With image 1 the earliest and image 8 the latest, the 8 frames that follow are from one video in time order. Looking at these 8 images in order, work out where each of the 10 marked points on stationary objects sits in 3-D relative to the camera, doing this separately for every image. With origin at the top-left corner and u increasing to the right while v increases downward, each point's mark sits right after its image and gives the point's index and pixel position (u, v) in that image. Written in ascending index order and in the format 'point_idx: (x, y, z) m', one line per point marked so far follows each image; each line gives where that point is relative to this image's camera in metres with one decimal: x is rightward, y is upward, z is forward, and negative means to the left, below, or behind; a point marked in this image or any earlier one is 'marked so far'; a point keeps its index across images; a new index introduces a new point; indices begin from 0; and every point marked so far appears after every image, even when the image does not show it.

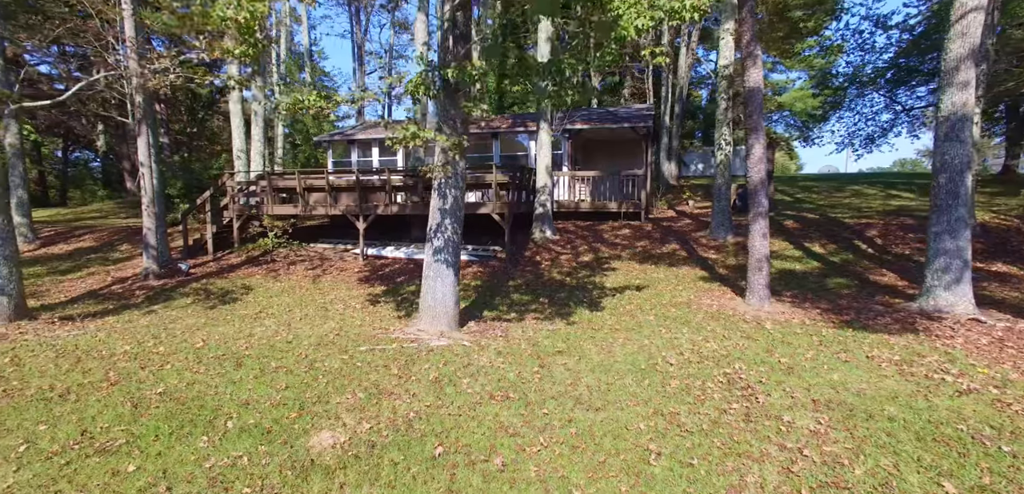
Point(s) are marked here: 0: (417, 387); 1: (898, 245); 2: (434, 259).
0: (-1.0, -1.4, +5.0) m
1: (+11.4, +0.1, +14.1) m
2: (-1.0, -0.2, +6.7) m
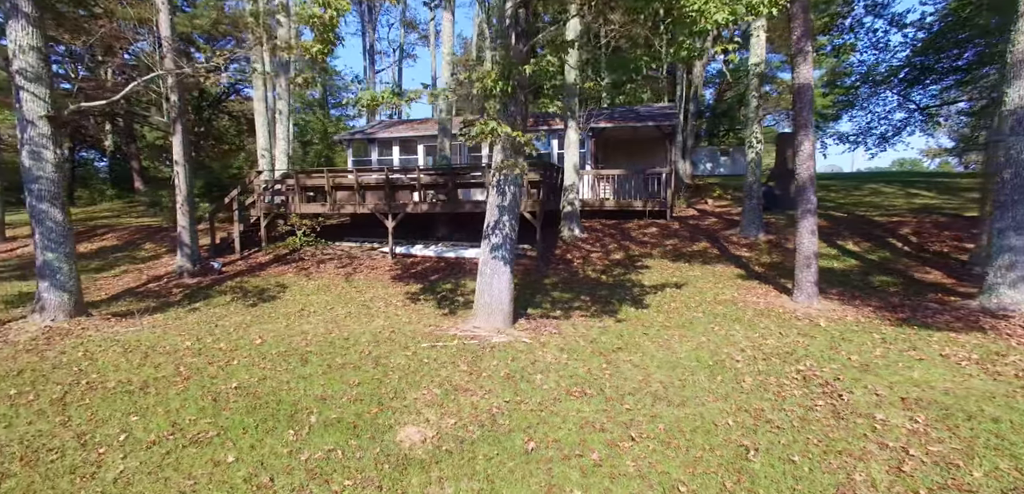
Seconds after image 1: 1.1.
0: (-0.2, -1.4, +5.0) m
1: (+12.2, +0.1, +14.0) m
2: (-0.3, -0.1, +6.7) m
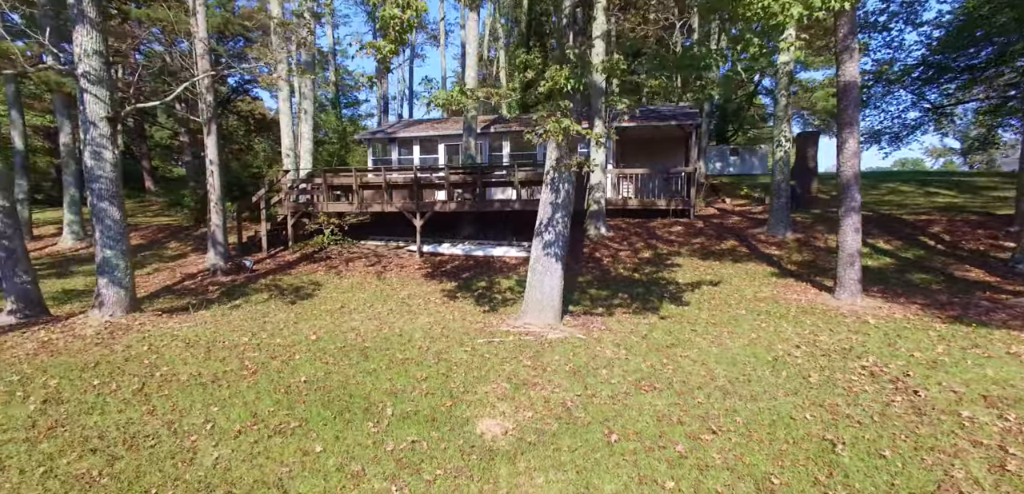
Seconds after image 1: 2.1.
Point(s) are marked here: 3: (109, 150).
0: (+0.5, -1.4, +5.1) m
1: (+13.0, +0.2, +13.9) m
2: (+0.5, -0.1, +6.8) m
3: (-6.2, +1.5, +7.5) m
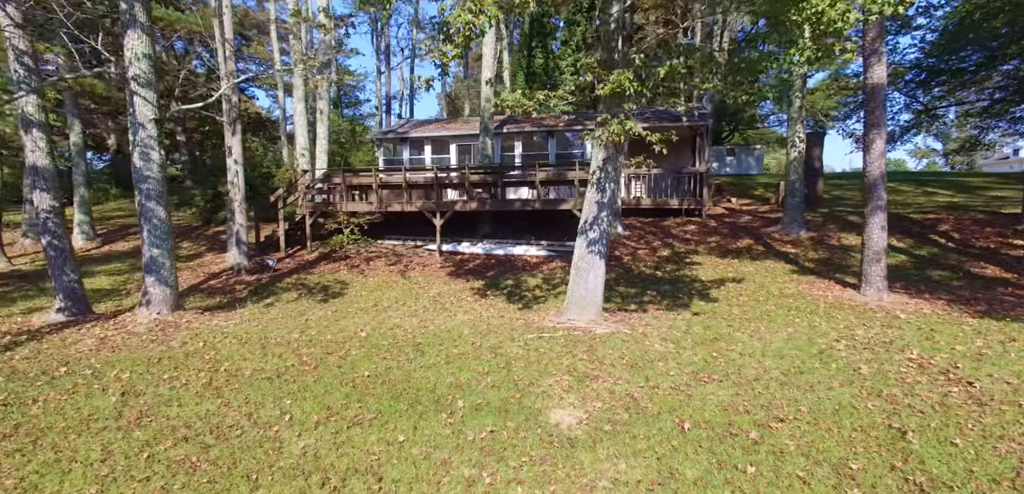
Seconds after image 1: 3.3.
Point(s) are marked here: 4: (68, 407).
0: (+1.1, -1.3, +5.3) m
1: (+13.6, +0.2, +14.2) m
2: (+1.1, -0.1, +7.0) m
3: (-5.6, +1.5, +7.6) m
4: (-4.6, -1.6, +5.1) m
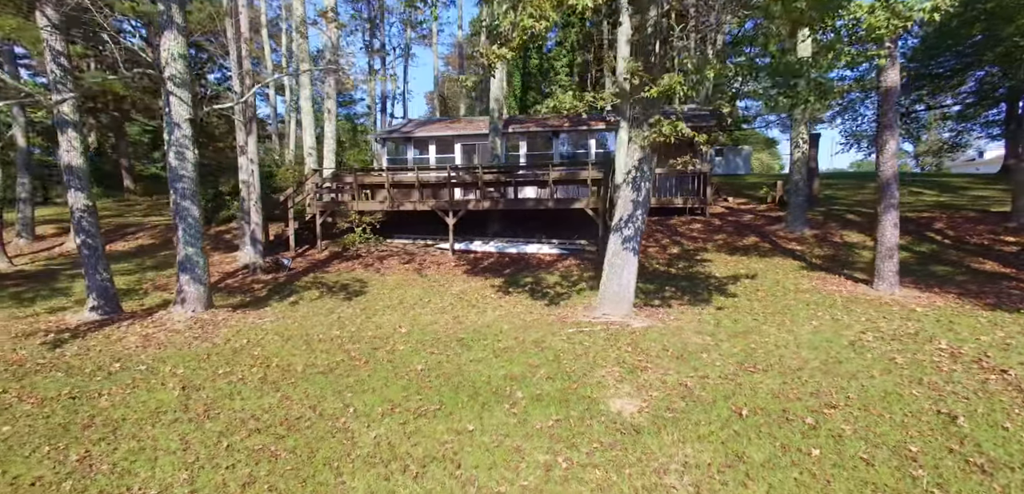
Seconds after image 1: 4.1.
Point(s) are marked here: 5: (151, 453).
0: (+1.7, -1.3, +5.5) m
1: (+14.0, +0.3, +14.7) m
2: (+1.6, 0.0, +7.2) m
3: (-5.1, +1.5, +7.6) m
4: (-4.0, -1.6, +5.2) m
5: (-3.2, -1.8, +4.4) m
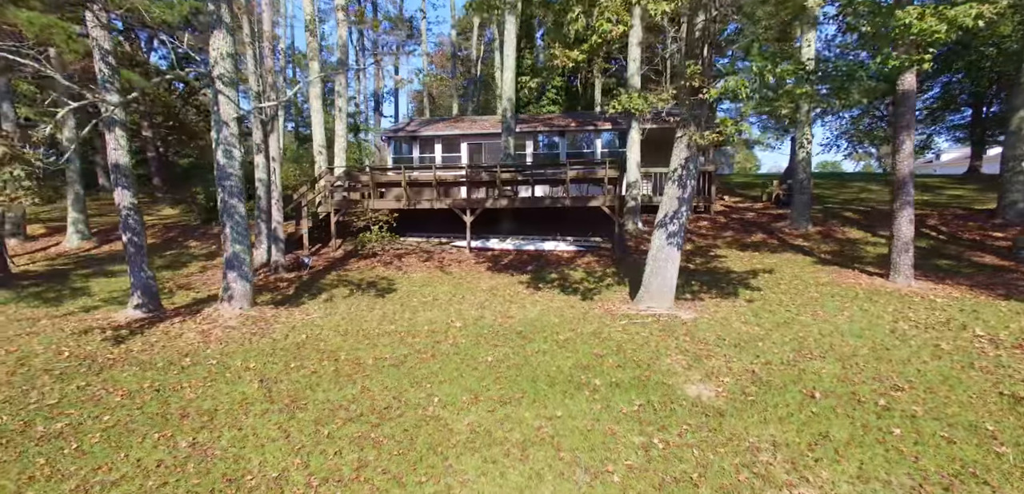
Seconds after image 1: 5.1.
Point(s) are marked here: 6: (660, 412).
0: (+2.5, -1.2, +5.8) m
1: (+14.5, +0.5, +15.4) m
2: (+2.4, +0.1, +7.5) m
3: (-4.4, +1.6, +7.7) m
4: (-3.2, -1.6, +5.3) m
5: (-2.4, -1.8, +4.5) m
6: (+1.4, -1.6, +4.6) m
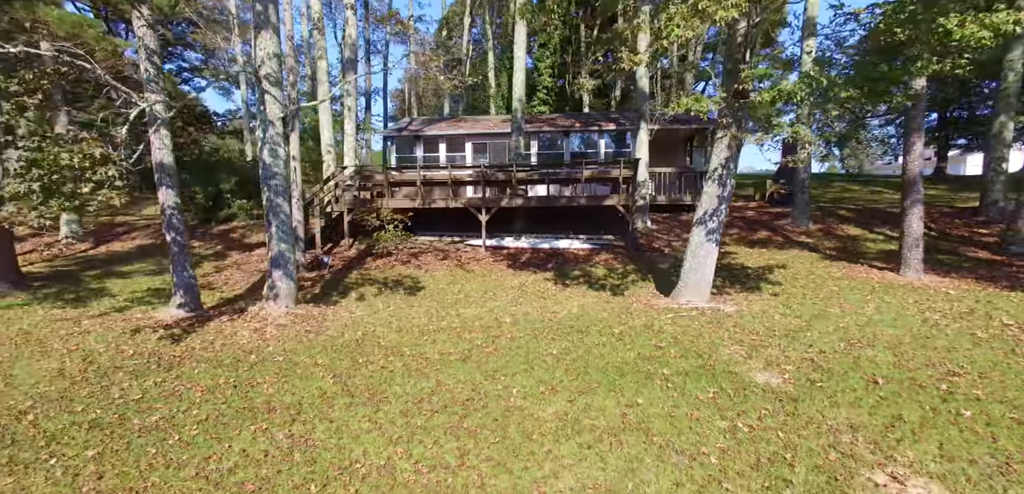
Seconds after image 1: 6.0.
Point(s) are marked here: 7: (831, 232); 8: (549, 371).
0: (+3.3, -1.2, +6.1) m
1: (+14.9, +0.6, +16.1) m
2: (+3.1, +0.1, +7.7) m
3: (-3.7, +1.6, +7.7) m
4: (-2.4, -1.6, +5.4) m
5: (-1.5, -1.8, +4.6) m
6: (+2.2, -1.5, +4.9) m
7: (+10.6, +0.5, +16.1) m
8: (+0.4, -1.4, +5.6) m
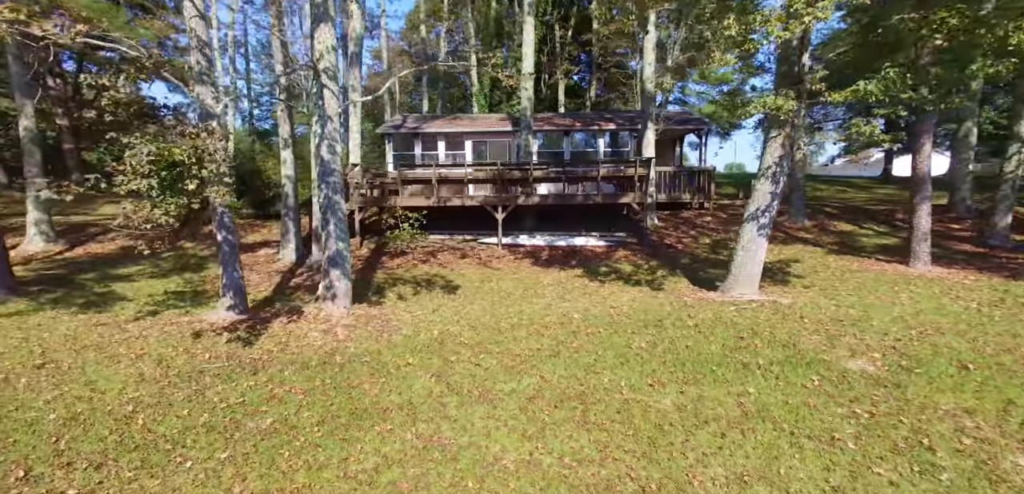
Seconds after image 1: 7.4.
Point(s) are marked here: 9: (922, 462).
0: (+4.4, -1.1, +6.4) m
1: (+15.2, +0.8, +17.2) m
2: (+4.1, +0.2, +8.0) m
3: (-2.7, +1.6, +7.5) m
4: (-1.2, -1.5, +5.3) m
5: (-0.3, -1.7, +4.6) m
6: (+3.4, -1.5, +5.1) m
7: (+10.9, +0.7, +16.8) m
8: (+1.6, -1.4, +5.7) m
9: (+3.3, -1.7, +3.9) m
